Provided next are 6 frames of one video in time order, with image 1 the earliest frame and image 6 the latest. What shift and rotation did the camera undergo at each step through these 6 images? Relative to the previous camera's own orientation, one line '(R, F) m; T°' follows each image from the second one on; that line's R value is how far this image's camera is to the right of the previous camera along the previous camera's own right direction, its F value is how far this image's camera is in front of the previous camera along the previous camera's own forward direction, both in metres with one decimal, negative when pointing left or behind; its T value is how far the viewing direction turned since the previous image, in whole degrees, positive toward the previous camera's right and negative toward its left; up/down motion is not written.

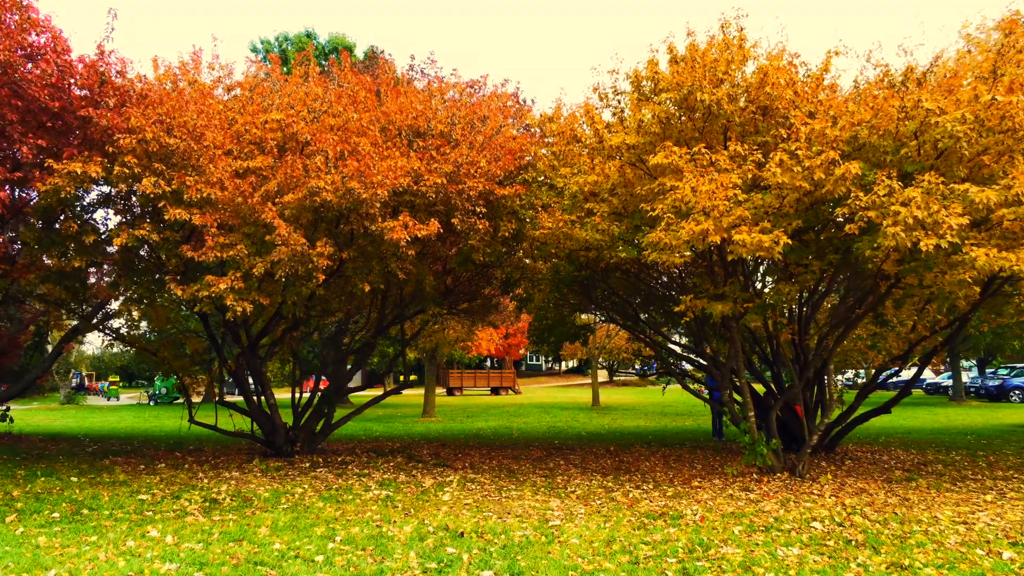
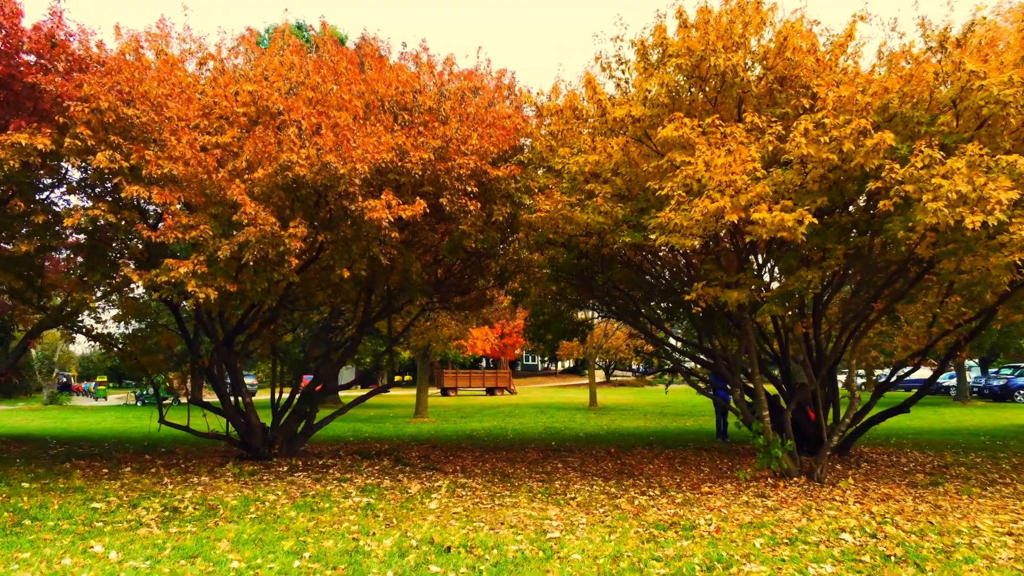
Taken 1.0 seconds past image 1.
(0.0, +0.9) m; 0°
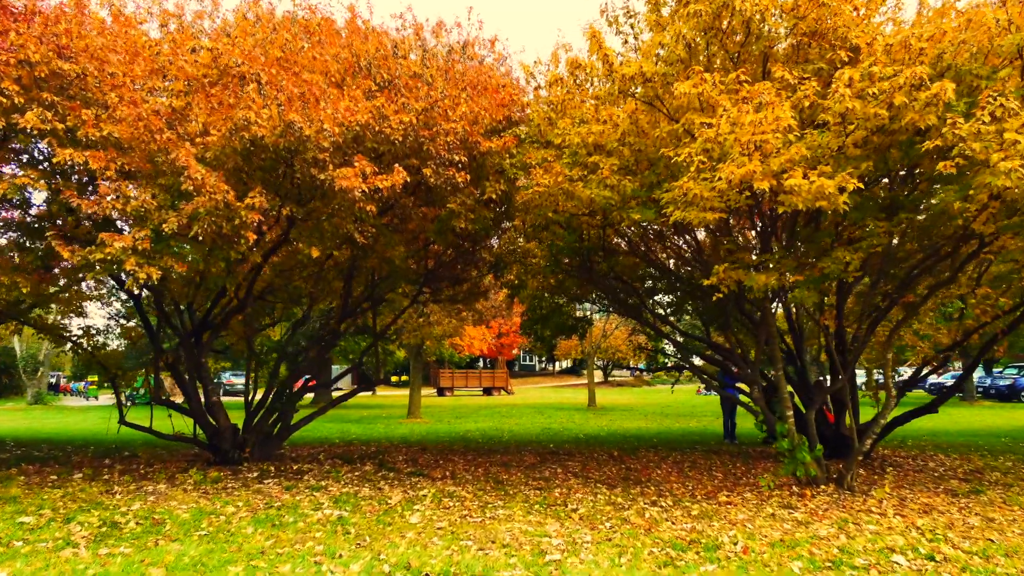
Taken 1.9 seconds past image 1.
(0.0, +1.2) m; 0°
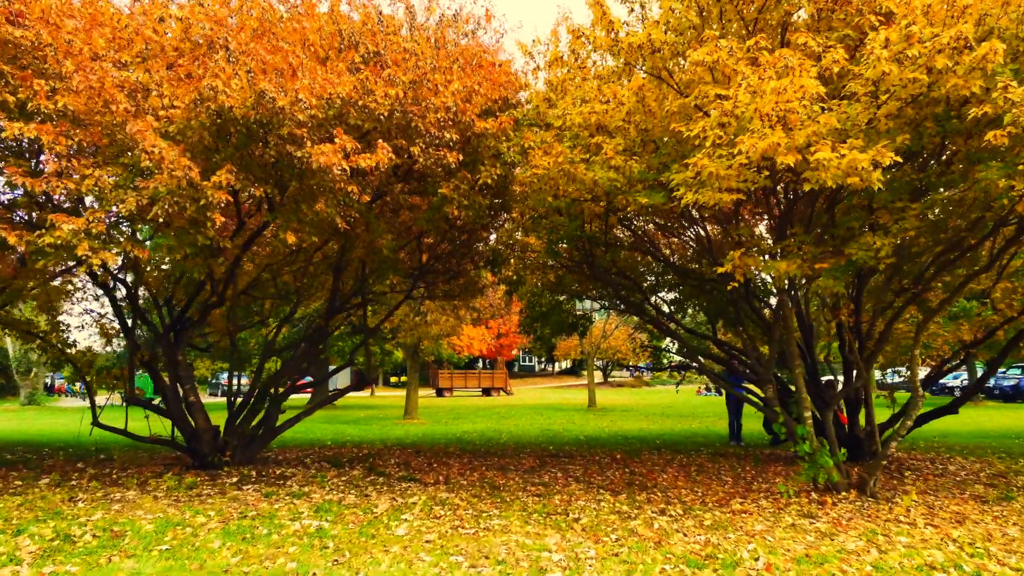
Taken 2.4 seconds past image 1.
(0.0, +0.7) m; 0°
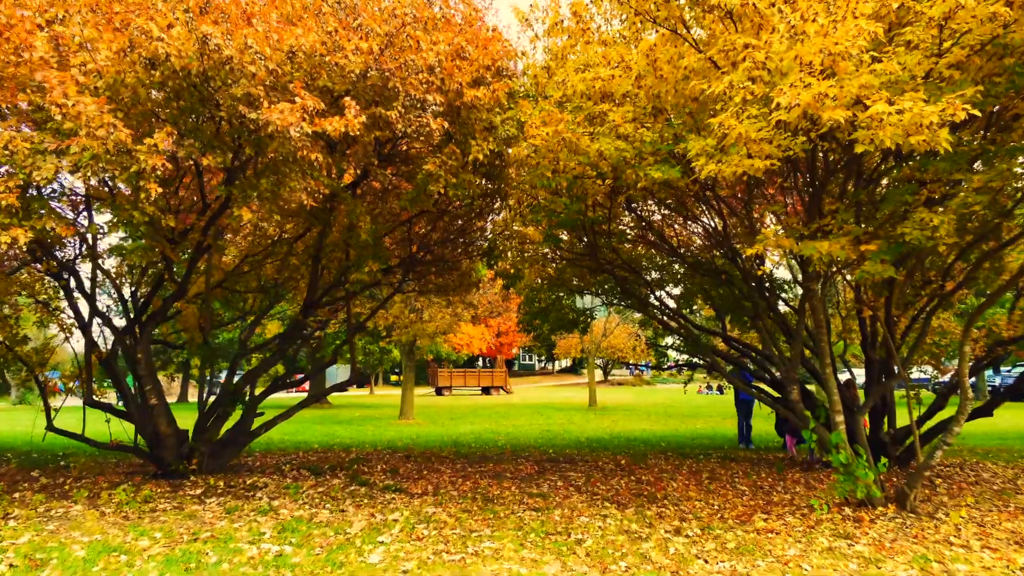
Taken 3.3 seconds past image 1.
(+0.1, +1.1) m; 0°
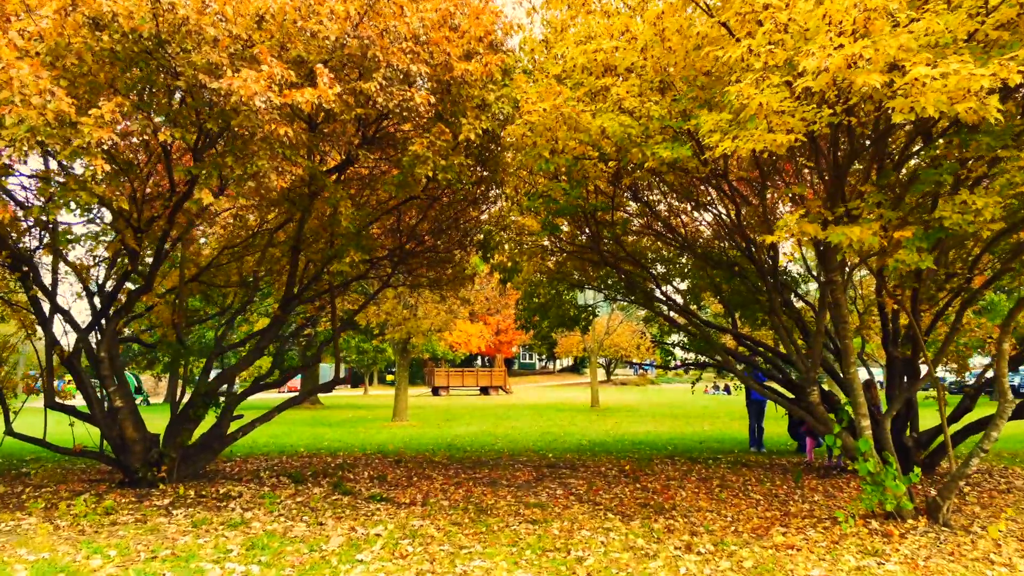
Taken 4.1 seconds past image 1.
(0.0, +0.7) m; 0°
